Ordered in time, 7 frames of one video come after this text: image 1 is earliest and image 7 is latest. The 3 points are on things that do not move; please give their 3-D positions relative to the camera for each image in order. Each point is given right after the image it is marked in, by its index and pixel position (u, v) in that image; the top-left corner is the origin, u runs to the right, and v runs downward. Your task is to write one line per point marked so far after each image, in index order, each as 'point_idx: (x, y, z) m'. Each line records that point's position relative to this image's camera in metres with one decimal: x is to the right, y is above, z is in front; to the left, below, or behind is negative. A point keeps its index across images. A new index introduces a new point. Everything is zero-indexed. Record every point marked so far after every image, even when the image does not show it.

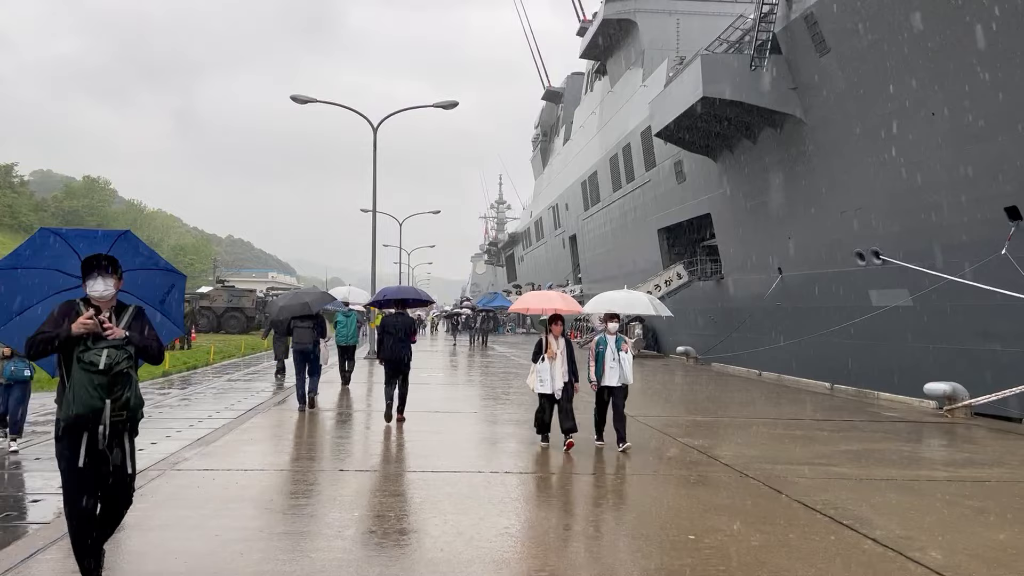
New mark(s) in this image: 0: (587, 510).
0: (+0.4, -1.1, +4.2) m
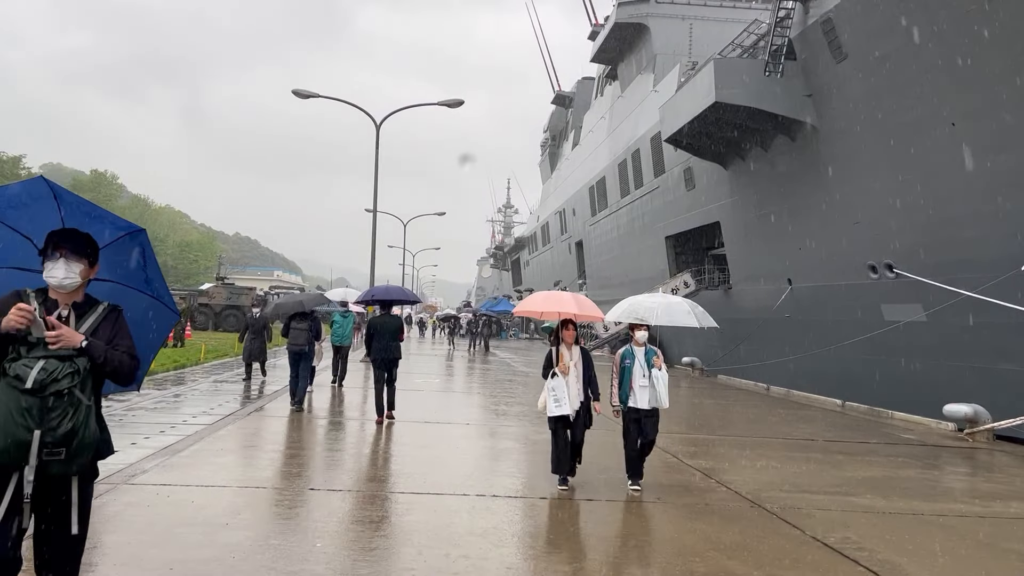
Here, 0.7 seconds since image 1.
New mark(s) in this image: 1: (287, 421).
0: (+0.3, -1.2, +3.8) m
1: (-1.9, -1.1, +7.1) m
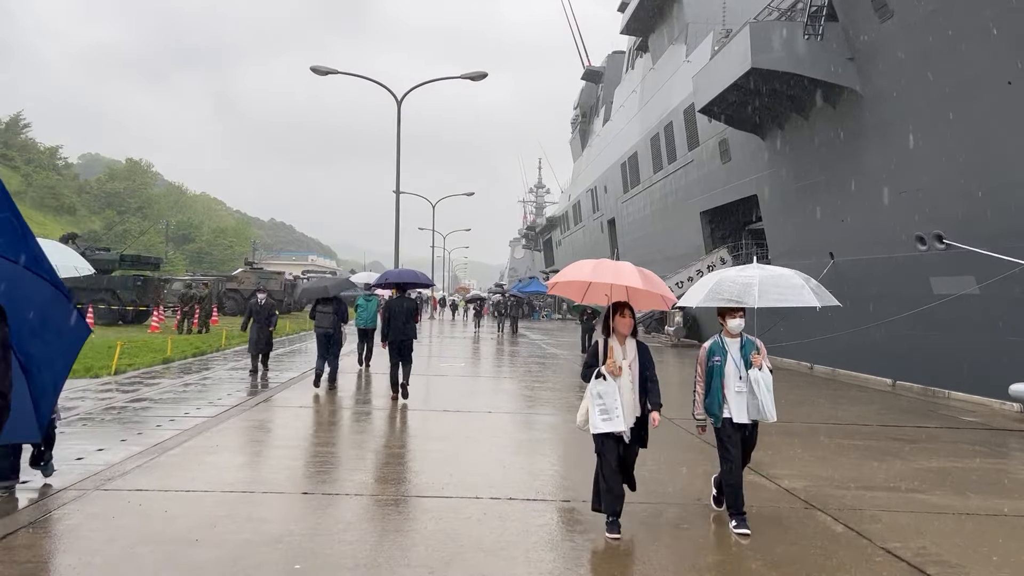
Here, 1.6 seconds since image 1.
0: (+0.4, -1.0, +3.2) m
1: (-1.7, -1.0, +6.7) m
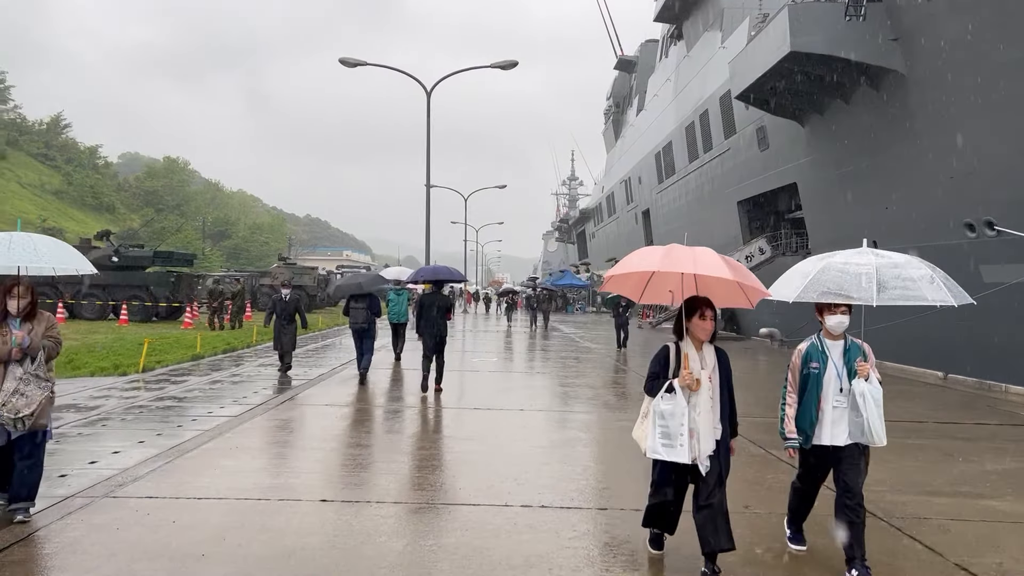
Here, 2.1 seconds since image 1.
0: (+0.5, -1.0, +2.9) m
1: (-1.5, -0.9, +6.5) m
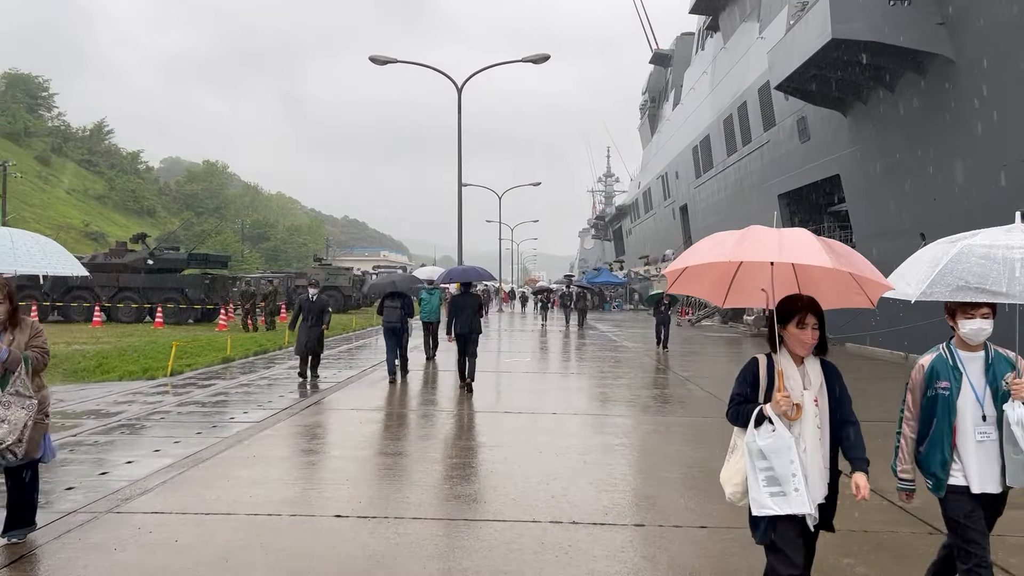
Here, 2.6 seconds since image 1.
0: (+0.6, -1.0, +2.6) m
1: (-1.2, -0.9, +6.3) m
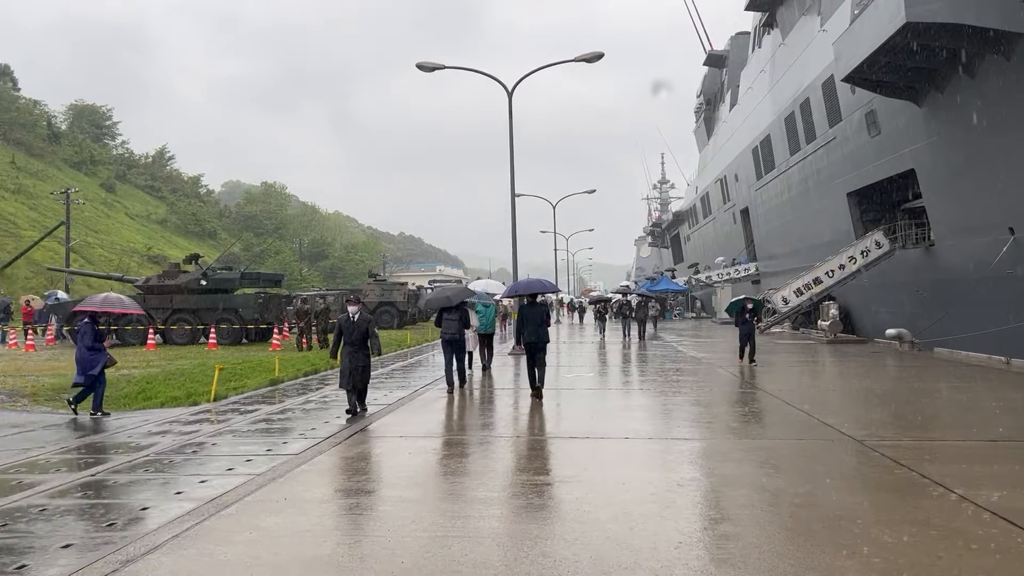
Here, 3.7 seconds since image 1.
0: (+0.8, -1.0, +1.9) m
1: (-0.8, -1.0, +5.7) m
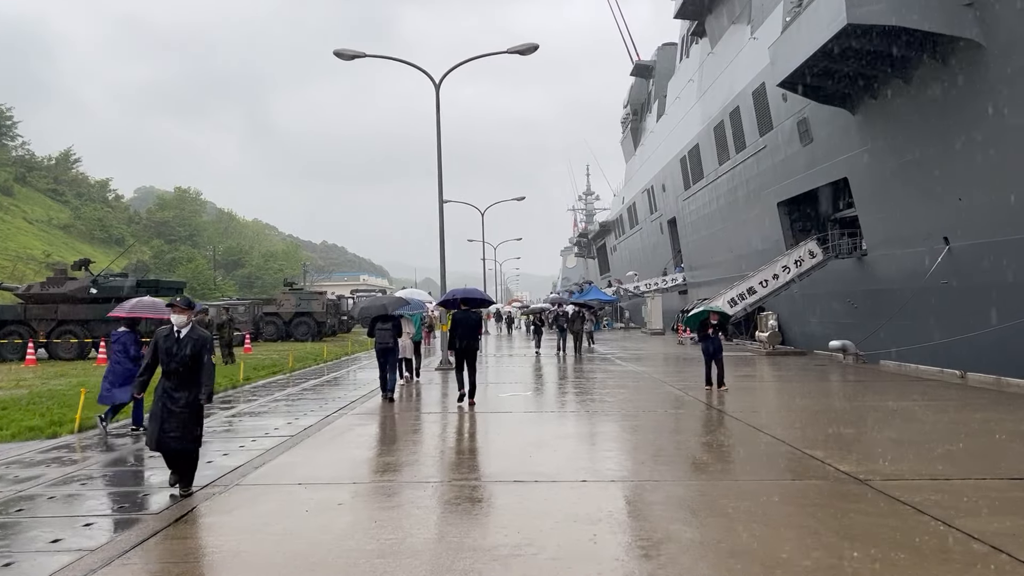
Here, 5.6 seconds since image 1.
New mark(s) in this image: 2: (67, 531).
0: (+0.7, -1.0, +0.9) m
1: (-1.2, -1.1, +4.5) m
2: (-1.9, -1.1, +3.7) m
